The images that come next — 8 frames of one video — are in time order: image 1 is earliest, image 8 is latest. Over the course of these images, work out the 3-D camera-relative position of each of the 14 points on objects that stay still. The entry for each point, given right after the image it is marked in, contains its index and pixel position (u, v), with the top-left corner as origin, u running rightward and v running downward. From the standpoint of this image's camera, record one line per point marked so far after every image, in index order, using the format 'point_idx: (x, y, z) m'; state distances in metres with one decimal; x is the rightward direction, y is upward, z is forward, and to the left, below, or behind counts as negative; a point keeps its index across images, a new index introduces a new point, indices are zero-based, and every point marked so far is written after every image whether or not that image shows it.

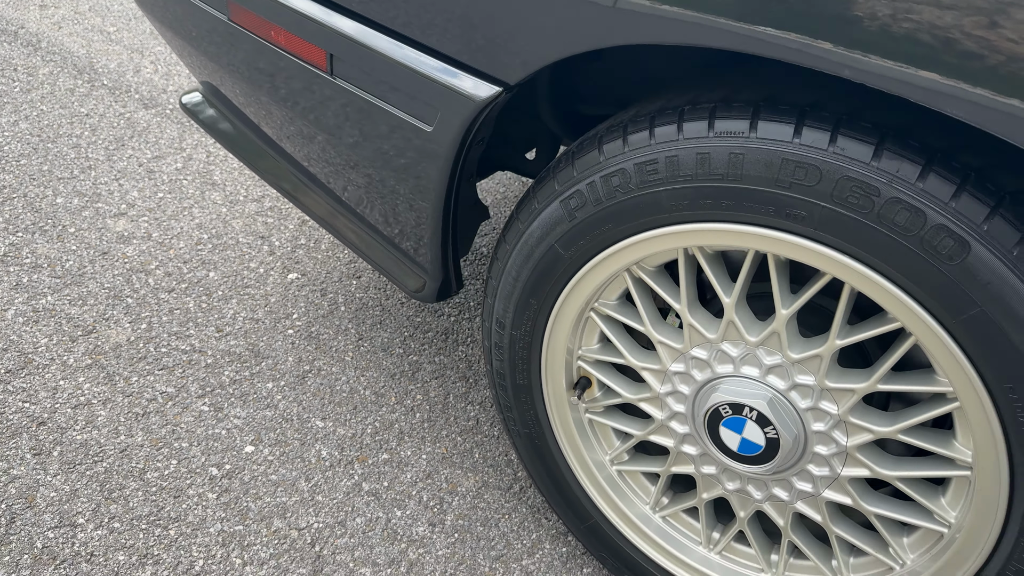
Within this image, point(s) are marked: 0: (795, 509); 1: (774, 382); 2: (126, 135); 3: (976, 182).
0: (+0.4, -0.3, +1.2) m
1: (+0.4, -0.1, +1.2) m
2: (-1.2, +0.5, +2.7) m
3: (+0.5, +0.1, +0.9) m
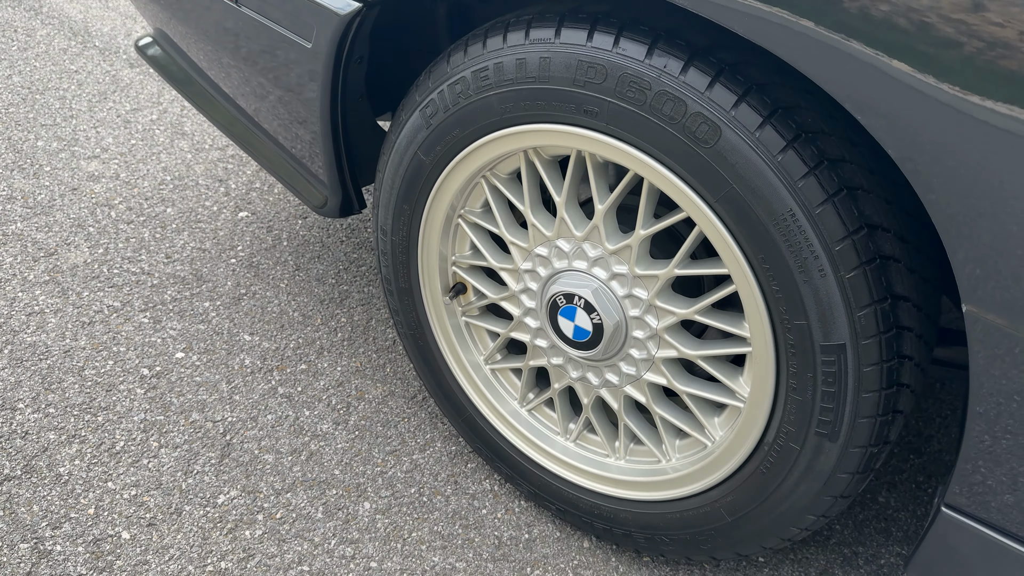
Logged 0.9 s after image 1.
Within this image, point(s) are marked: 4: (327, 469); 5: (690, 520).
0: (+0.2, -0.2, +1.4) m
1: (+0.1, 0.0, +1.3) m
2: (-1.4, +0.7, +2.9) m
3: (+0.3, +0.3, +1.1) m
4: (-0.4, -0.4, +1.7) m
5: (+0.3, -0.4, +1.4) m
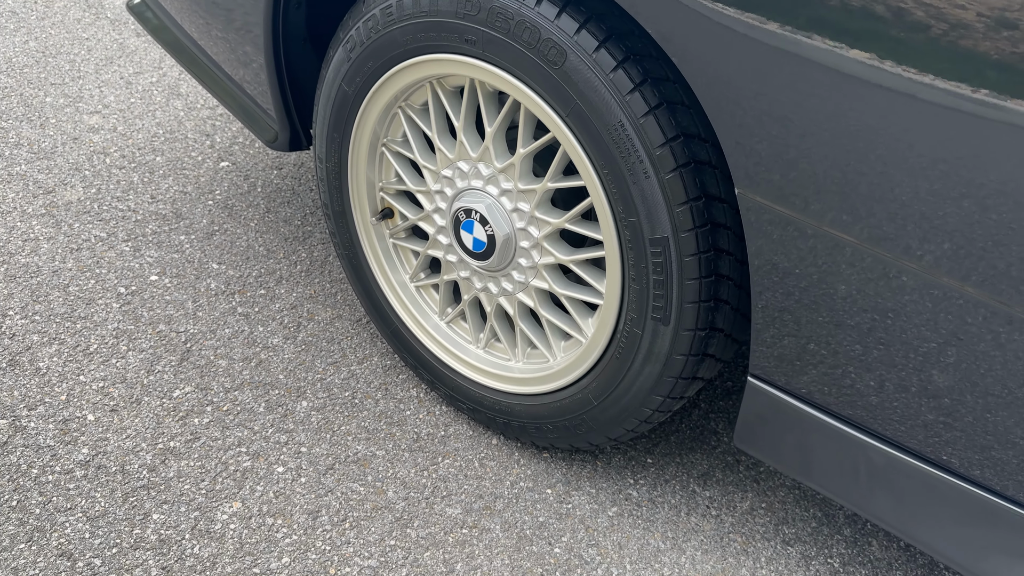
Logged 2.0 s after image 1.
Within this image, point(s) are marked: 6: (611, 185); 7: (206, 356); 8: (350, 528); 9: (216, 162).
0: (0.0, 0.0, +1.6) m
1: (0.0, +0.2, +1.5) m
2: (-1.5, +0.9, +3.2) m
3: (+0.1, +0.4, +1.3) m
4: (-0.5, -0.2, +1.9) m
5: (+0.1, -0.2, +1.6) m
6: (+0.2, +0.2, +1.3) m
7: (-0.7, -0.2, +1.9) m
8: (-0.3, -0.5, +1.6) m
9: (-0.9, +0.4, +2.6) m
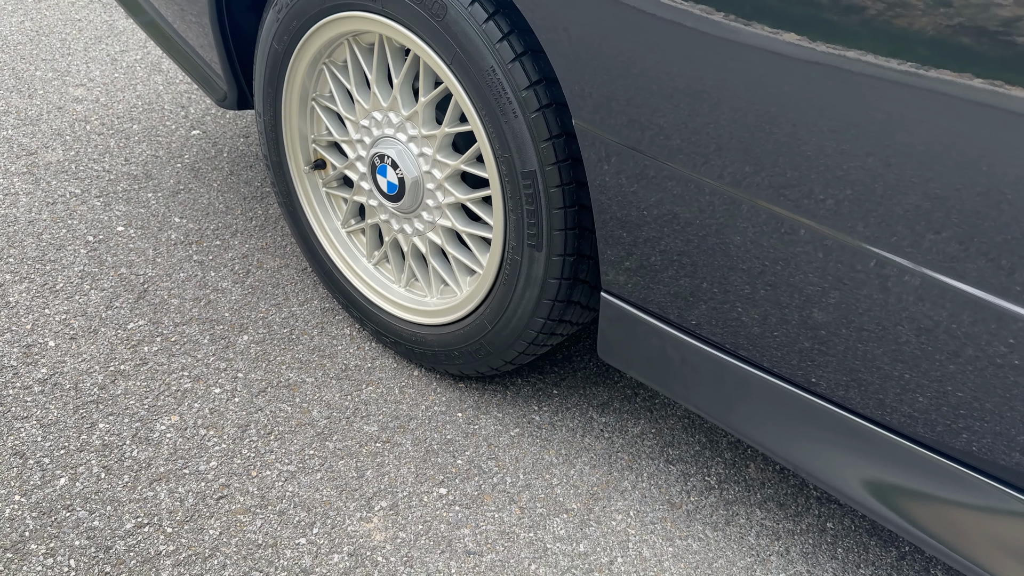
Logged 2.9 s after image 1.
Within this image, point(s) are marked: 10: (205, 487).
0: (-0.2, +0.1, +1.8) m
1: (-0.2, +0.3, +1.7) m
2: (-1.7, +1.0, +3.4) m
3: (-0.1, +0.5, +1.4) m
4: (-0.7, -0.1, +2.1) m
5: (-0.1, -0.1, +1.7) m
6: (0.0, +0.3, +1.5) m
7: (-0.9, 0.0, +2.1) m
8: (-0.5, -0.3, +1.8) m
9: (-1.1, +0.5, +2.8) m
10: (-0.6, -0.4, +1.7) m
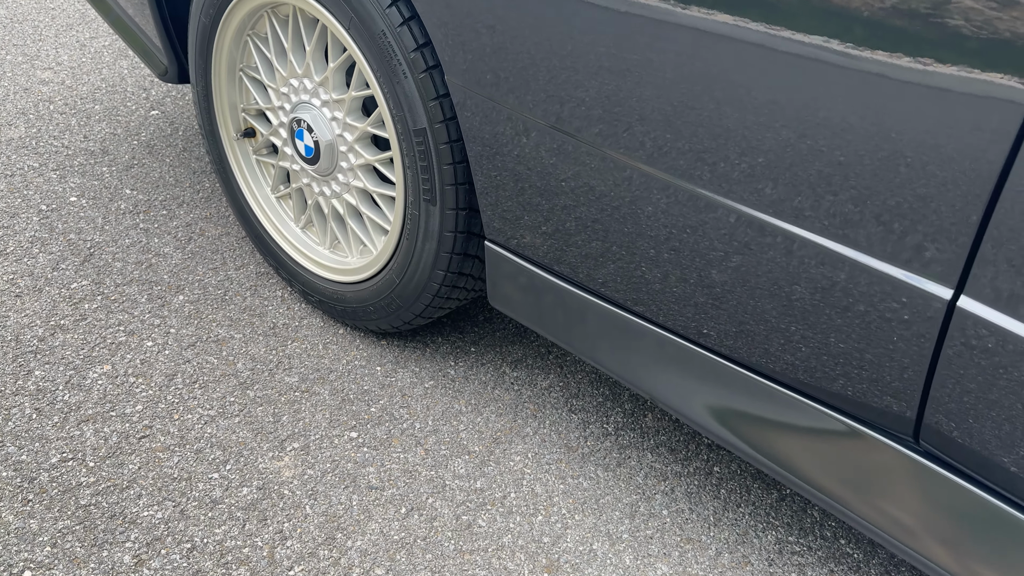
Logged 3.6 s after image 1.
0: (-0.4, +0.2, +1.9) m
1: (-0.4, +0.4, +1.8) m
2: (-1.8, +1.1, +3.5) m
3: (-0.3, +0.6, +1.6) m
4: (-0.9, 0.0, +2.2) m
5: (-0.3, 0.0, +1.8) m
6: (-0.2, +0.4, +1.6) m
7: (-1.1, +0.1, +2.2) m
8: (-0.7, -0.2, +1.9) m
9: (-1.3, +0.6, +3.0) m
10: (-0.8, -0.3, +1.8) m
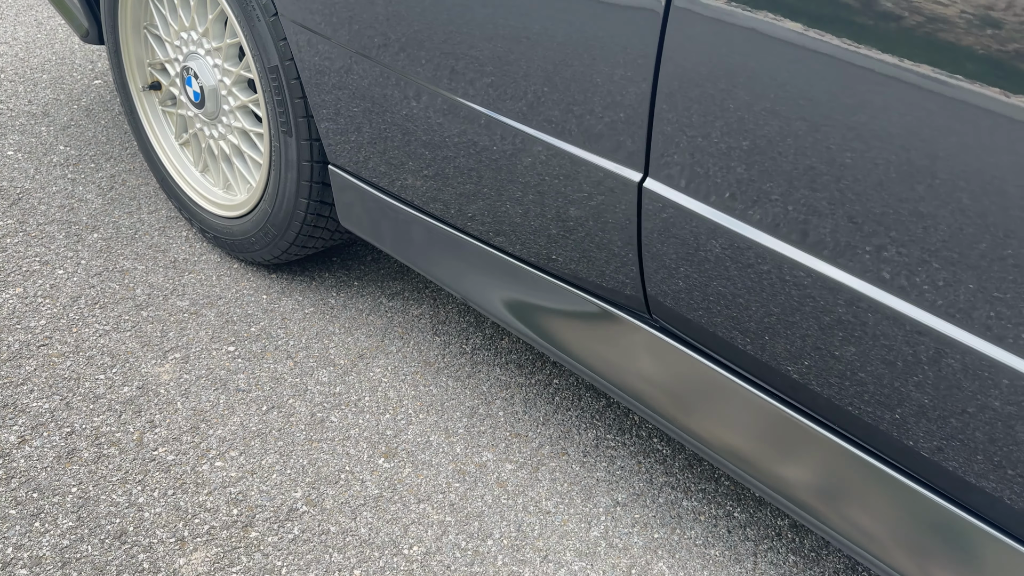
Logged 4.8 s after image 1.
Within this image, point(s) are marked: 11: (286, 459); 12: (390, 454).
0: (-0.7, +0.4, +2.1) m
1: (-0.8, +0.6, +2.0) m
2: (-2.1, +1.3, +3.8) m
3: (-0.6, +0.8, +1.8) m
4: (-1.3, +0.2, +2.4) m
5: (-0.6, +0.2, +2.1) m
6: (-0.6, +0.6, +1.8) m
7: (-1.4, +0.3, +2.5) m
8: (-1.0, 0.0, +2.1) m
9: (-1.6, +0.8, +3.2) m
10: (-1.1, -0.1, +2.0) m
11: (-0.5, -0.4, +1.8) m
12: (-0.3, -0.4, +1.8) m
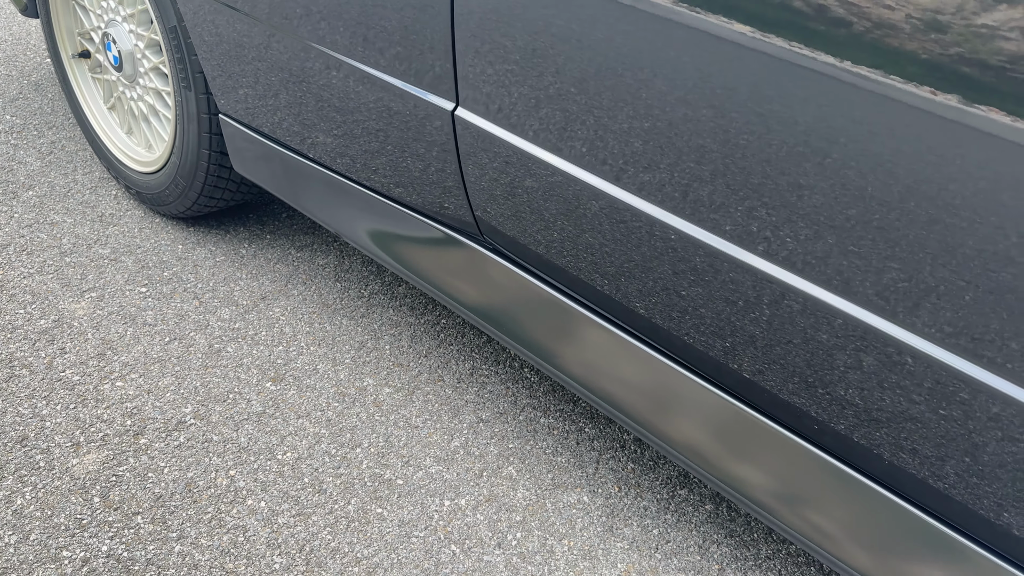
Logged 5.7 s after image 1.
0: (-1.0, +0.5, +2.3) m
1: (-1.1, +0.7, +2.2) m
2: (-2.4, +1.4, +4.0) m
3: (-0.9, +1.0, +2.0) m
4: (-1.6, +0.4, +2.6) m
5: (-0.9, +0.3, +2.3) m
6: (-0.9, +0.7, +2.0) m
7: (-1.7, +0.4, +2.7) m
8: (-1.3, +0.1, +2.3) m
9: (-1.9, +0.9, +3.4) m
10: (-1.4, 0.0, +2.2) m
11: (-0.8, -0.2, +1.9) m
12: (-0.6, -0.2, +2.0) m
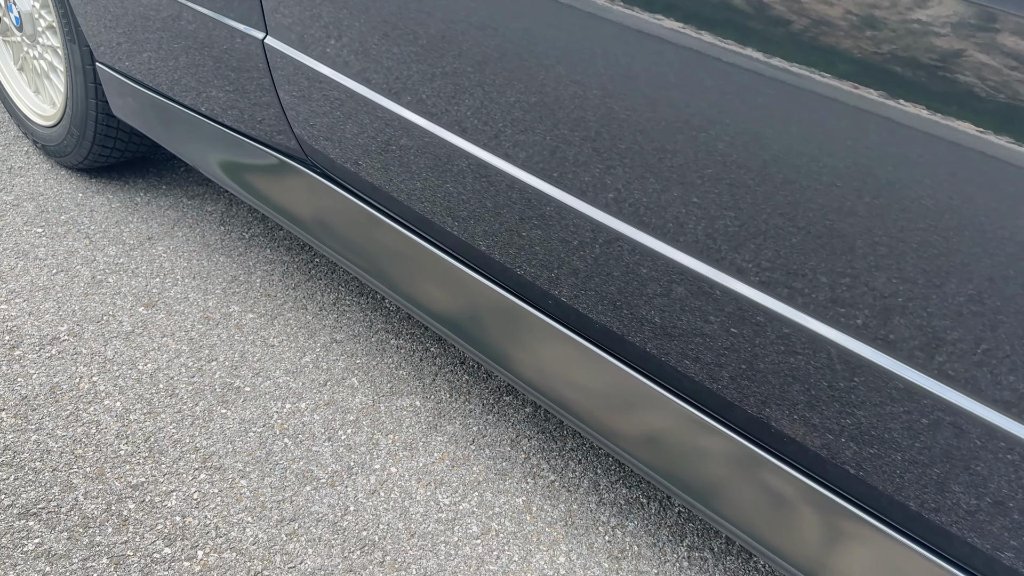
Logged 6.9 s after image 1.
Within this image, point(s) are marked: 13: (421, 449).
0: (-1.4, +0.7, +2.5) m
1: (-1.4, +0.9, +2.4) m
2: (-2.8, +1.6, +4.2) m
3: (-1.3, +1.1, +2.2) m
4: (-1.9, +0.5, +2.8) m
5: (-1.3, +0.5, +2.5) m
6: (-1.2, +0.9, +2.2) m
7: (-2.1, +0.6, +2.8) m
8: (-1.7, +0.3, +2.5) m
9: (-2.3, +1.1, +3.6) m
10: (-1.8, +0.2, +2.4) m
11: (-1.1, 0.0, +2.1) m
12: (-0.9, 0.0, +2.2) m
13: (-0.2, -0.4, +1.8) m
